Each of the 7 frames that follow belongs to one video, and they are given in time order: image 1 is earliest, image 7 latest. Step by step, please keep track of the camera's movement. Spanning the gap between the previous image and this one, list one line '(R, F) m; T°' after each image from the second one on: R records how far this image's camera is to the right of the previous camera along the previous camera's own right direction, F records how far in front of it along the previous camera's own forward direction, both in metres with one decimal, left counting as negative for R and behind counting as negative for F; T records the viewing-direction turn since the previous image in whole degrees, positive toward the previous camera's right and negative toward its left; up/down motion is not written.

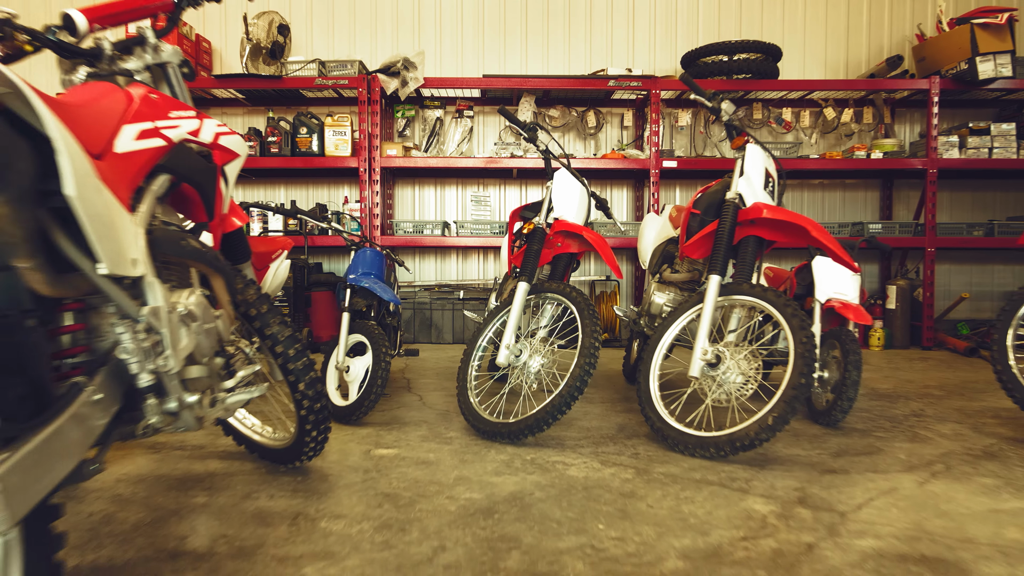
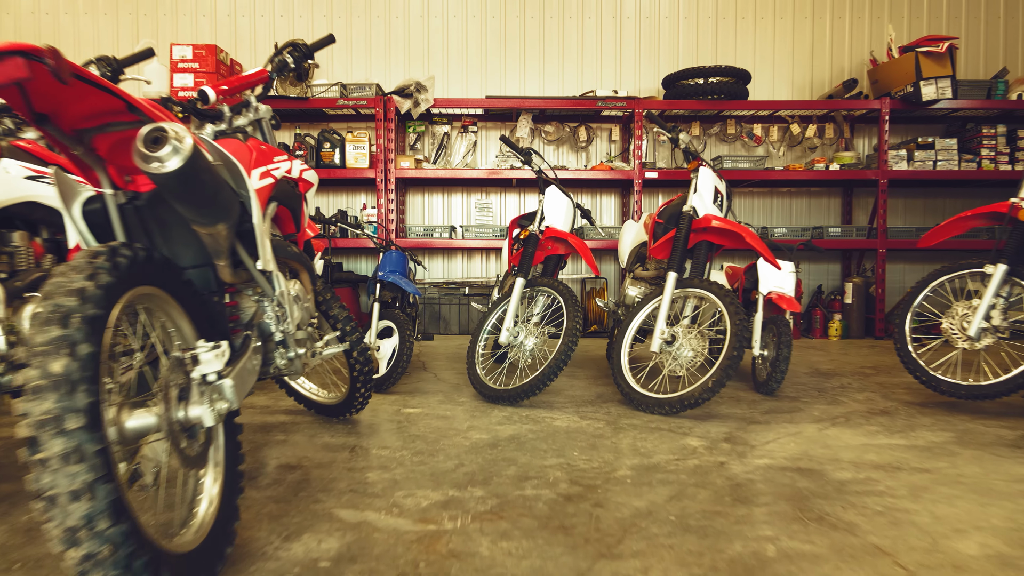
(0.0, -0.4) m; 0°
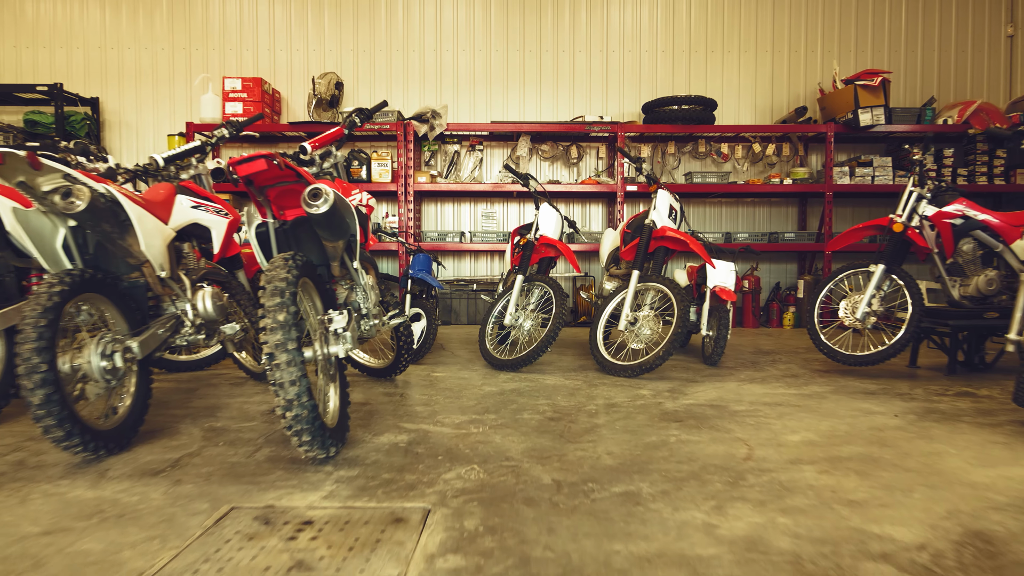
(0.0, -0.7) m; 0°
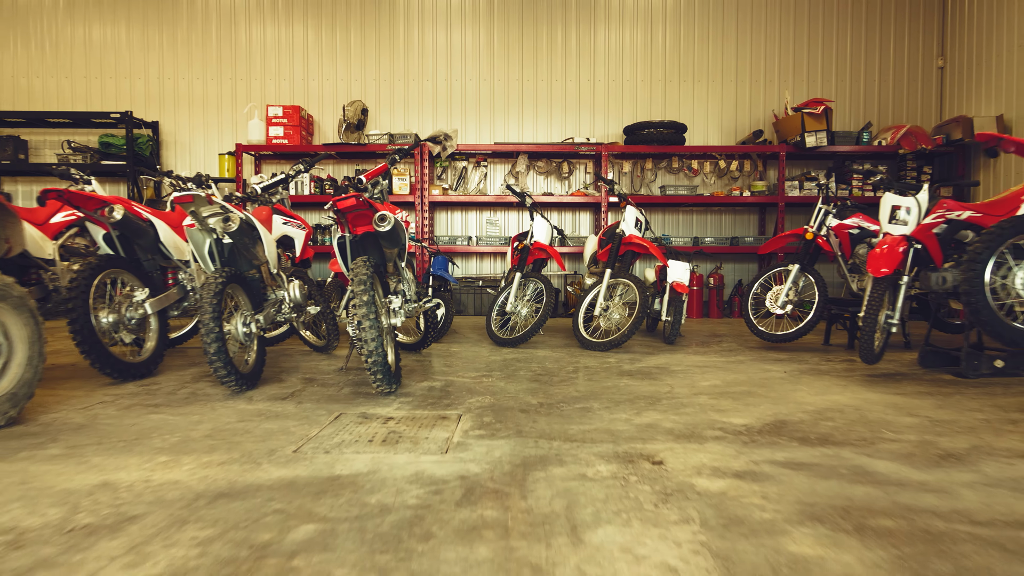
(0.0, -0.8) m; 0°
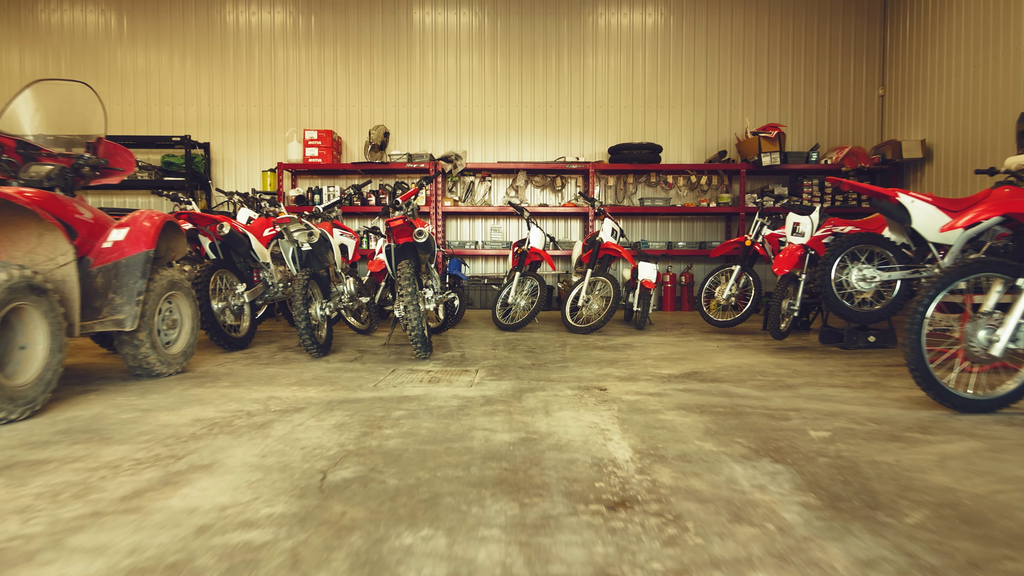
(0.0, -0.9) m; 0°
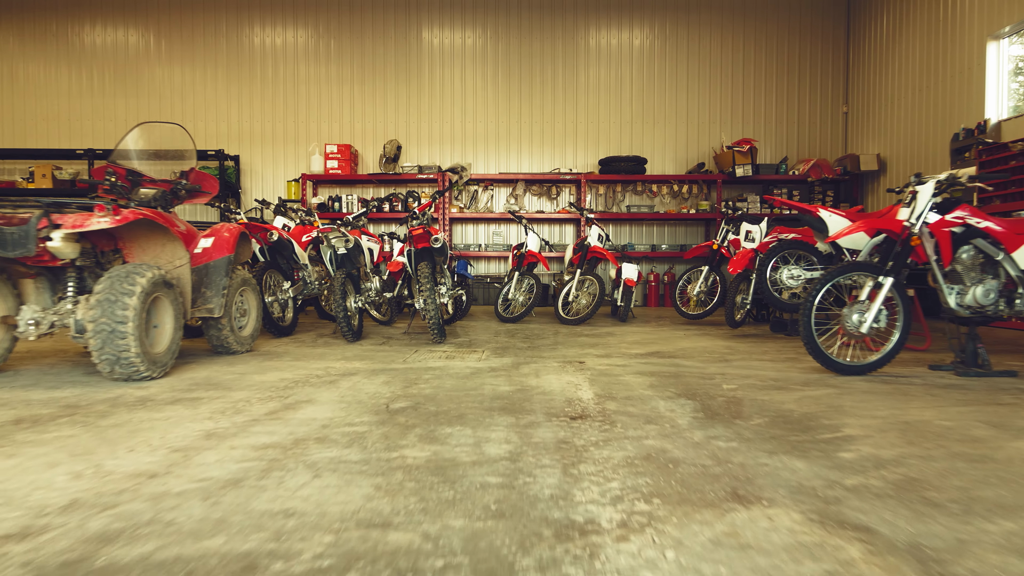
(0.0, -0.7) m; 0°
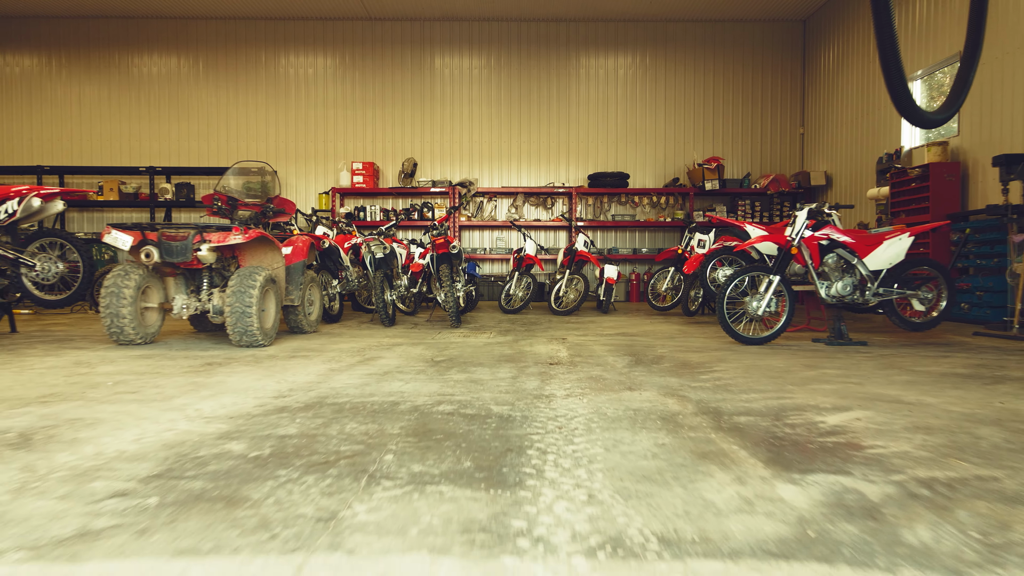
(0.0, -1.1) m; 0°
